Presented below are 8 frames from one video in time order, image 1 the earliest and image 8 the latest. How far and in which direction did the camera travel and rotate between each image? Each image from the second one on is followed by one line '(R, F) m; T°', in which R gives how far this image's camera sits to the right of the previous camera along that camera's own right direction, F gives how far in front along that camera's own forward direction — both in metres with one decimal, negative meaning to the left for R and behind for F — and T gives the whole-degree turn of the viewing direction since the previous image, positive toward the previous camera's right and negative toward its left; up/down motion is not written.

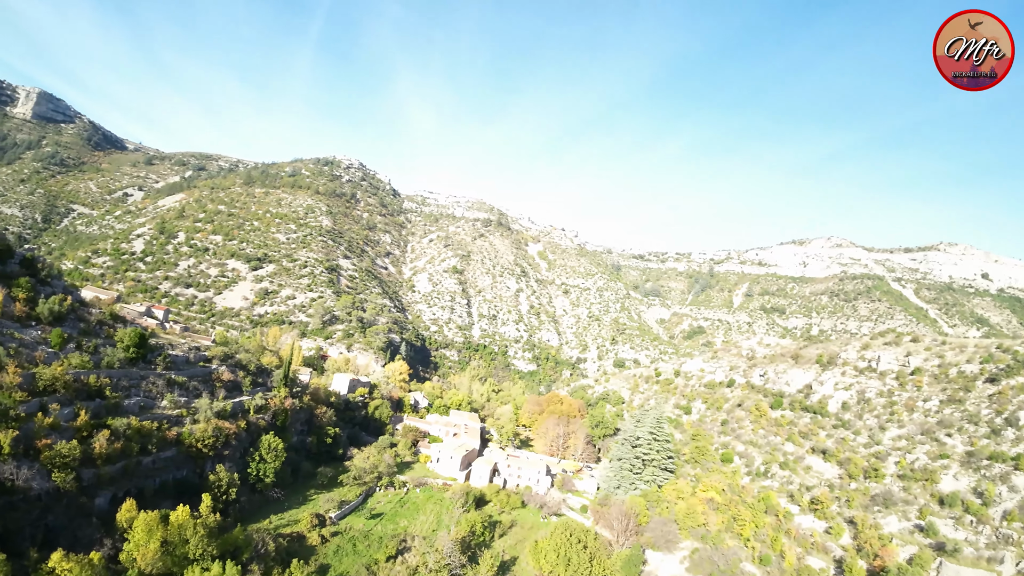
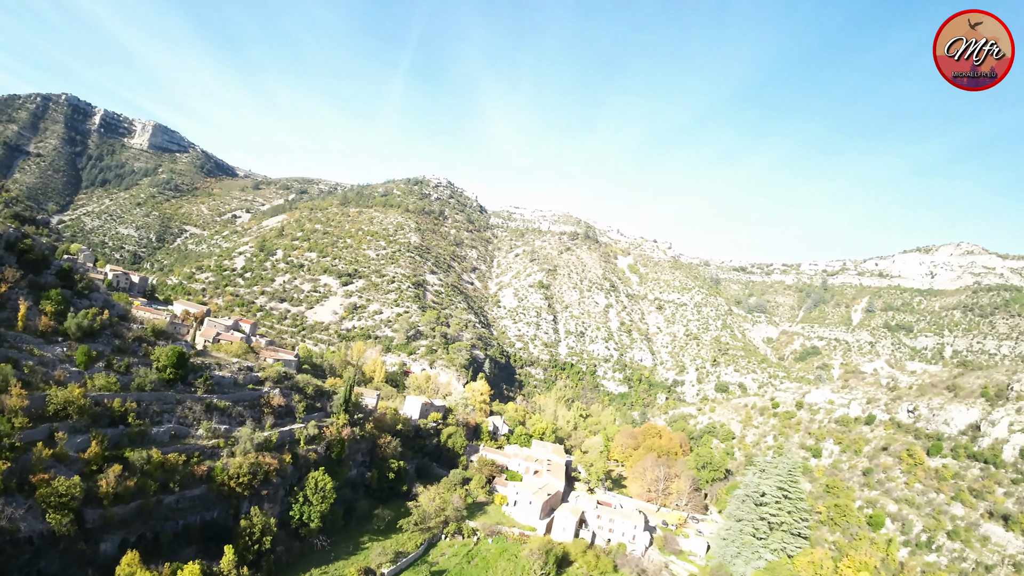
(0.0, +6.3) m; -10°
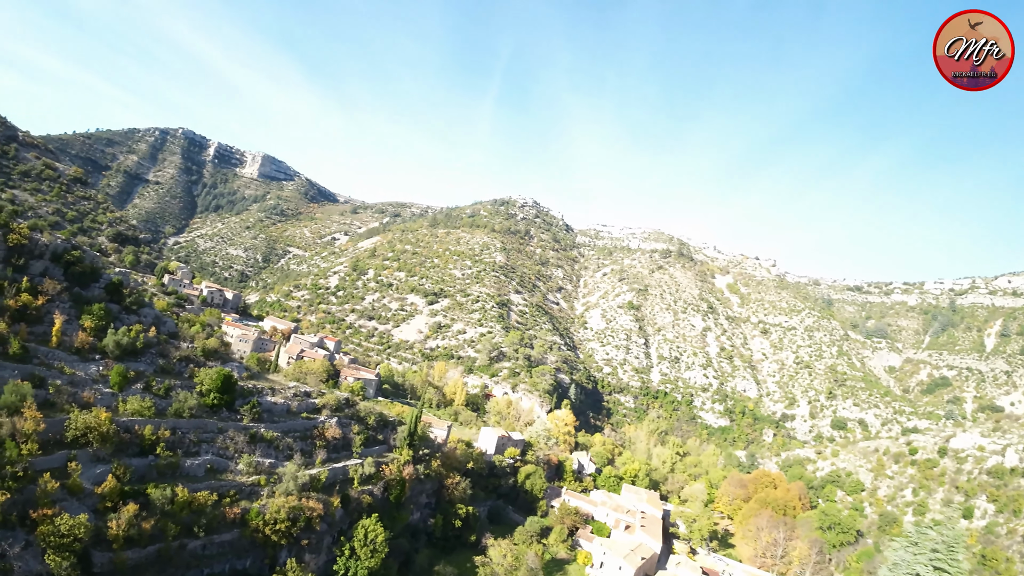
(+0.1, +4.9) m; -10°
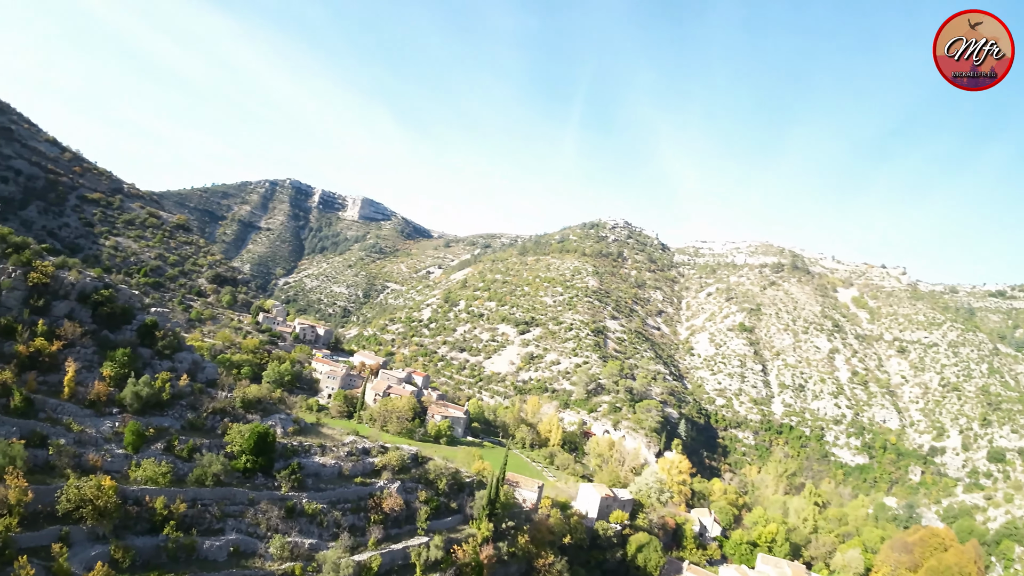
(-0.1, +6.0) m; -11°
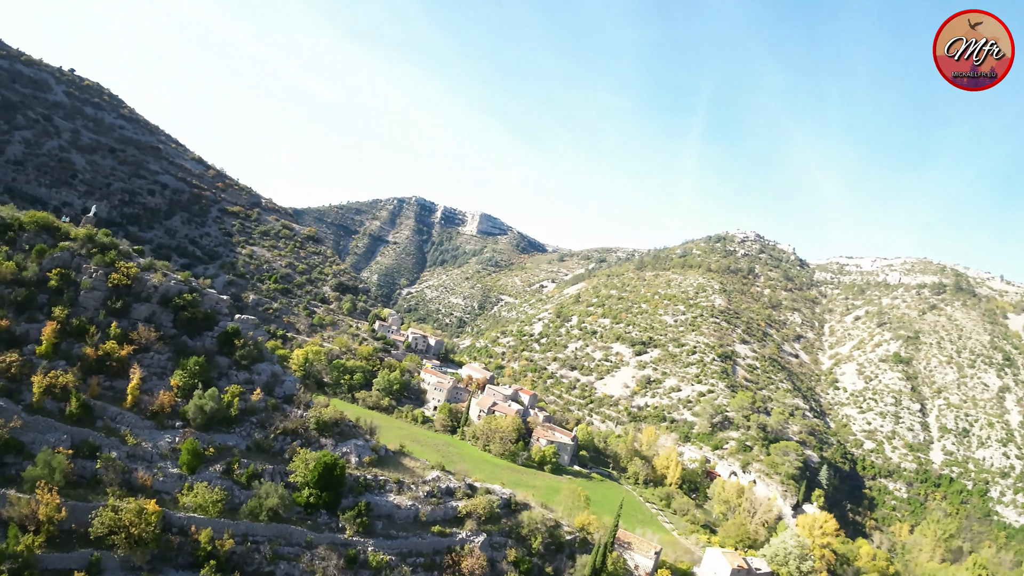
(-0.1, +4.2) m; -13°
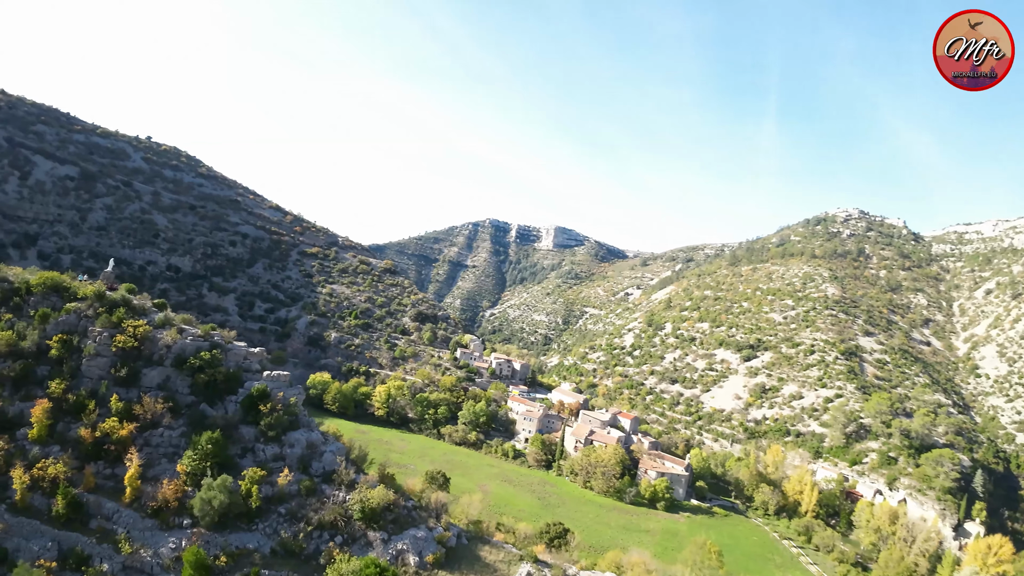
(-0.2, +5.1) m; -9°
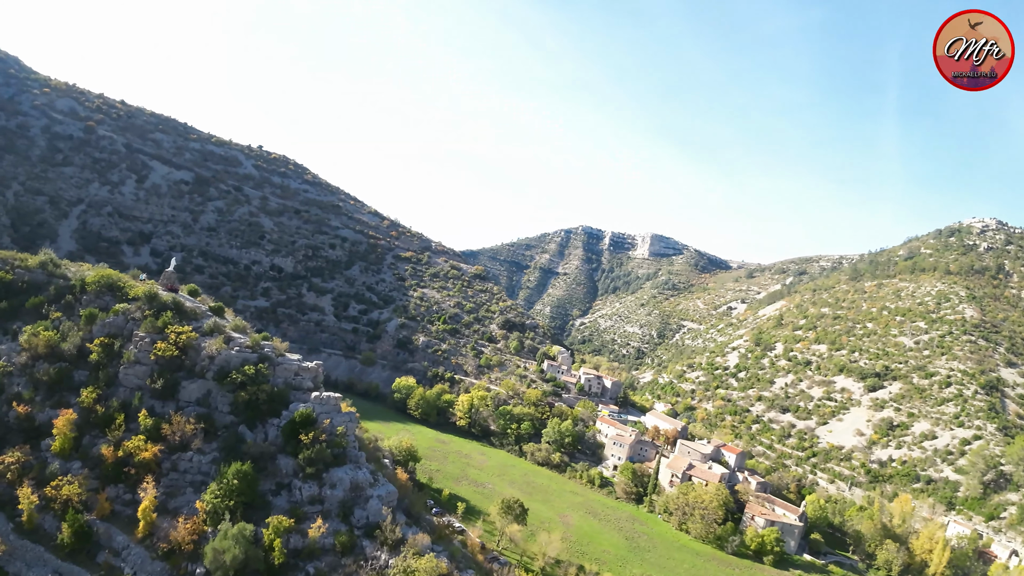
(-0.1, +3.4) m; -10°
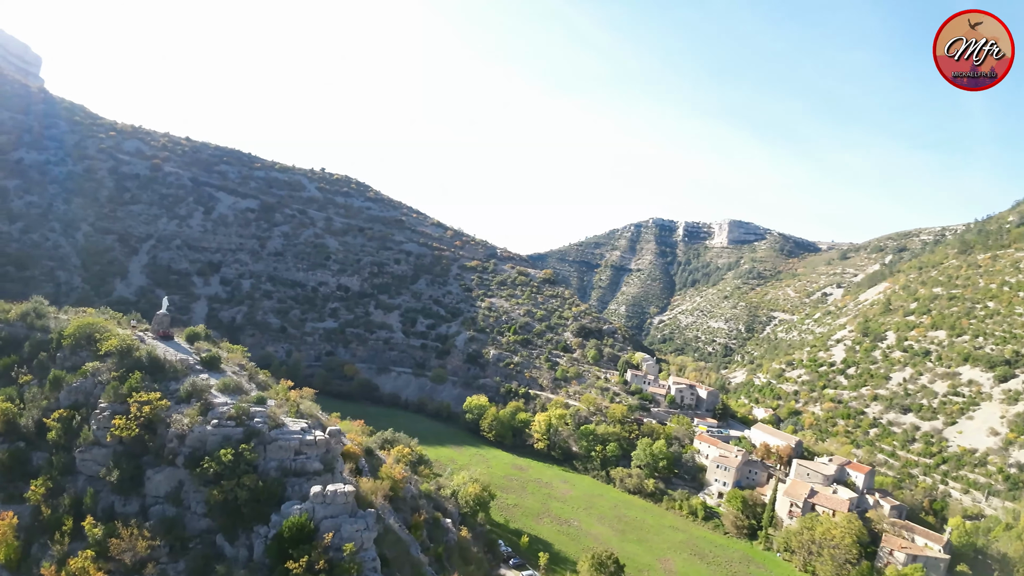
(-0.1, +4.8) m; -8°
